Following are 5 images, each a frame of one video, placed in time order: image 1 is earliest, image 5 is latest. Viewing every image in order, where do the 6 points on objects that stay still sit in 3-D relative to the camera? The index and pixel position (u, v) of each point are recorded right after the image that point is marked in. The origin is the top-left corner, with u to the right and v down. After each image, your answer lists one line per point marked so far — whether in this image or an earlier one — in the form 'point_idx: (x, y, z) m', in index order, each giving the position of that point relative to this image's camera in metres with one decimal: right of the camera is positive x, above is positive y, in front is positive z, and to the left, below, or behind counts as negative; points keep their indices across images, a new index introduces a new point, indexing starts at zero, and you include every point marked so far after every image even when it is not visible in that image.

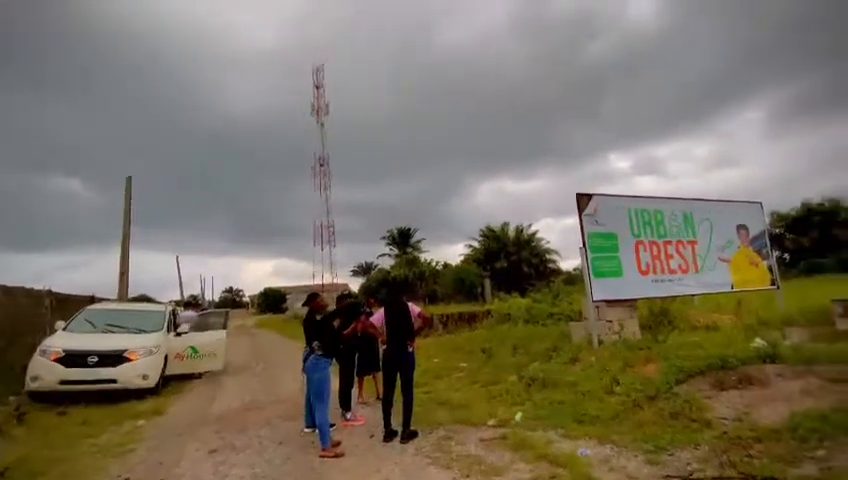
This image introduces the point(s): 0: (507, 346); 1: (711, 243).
0: (+2.4, -3.0, +11.2) m
1: (+8.1, -0.1, +11.2) m
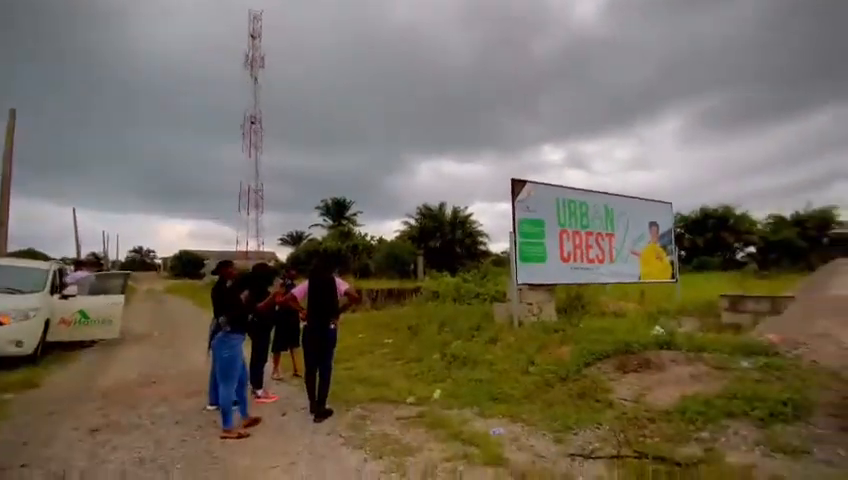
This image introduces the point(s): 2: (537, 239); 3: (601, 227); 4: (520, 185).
0: (+0.3, -2.4, +11.3) m
1: (+6.2, +0.1, +12.0) m
2: (+3.0, 0.0, +10.2) m
3: (+5.2, +0.4, +11.5) m
4: (+2.5, +1.4, +10.1) m
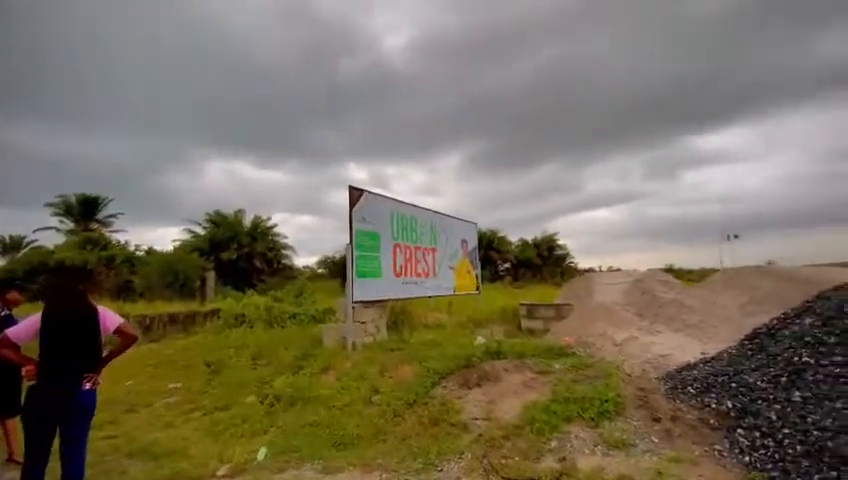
0: (-4.2, -2.7, +9.1) m
1: (+0.7, -0.4, +12.7) m
2: (-1.3, -0.3, +9.6) m
3: (0.0, -0.1, +11.7) m
4: (-1.6, +1.1, +9.2) m
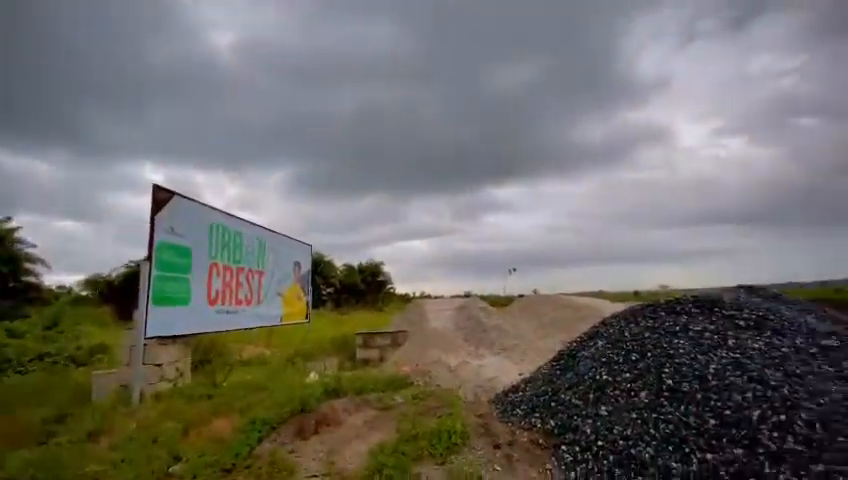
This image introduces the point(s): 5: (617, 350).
0: (-7.2, -2.7, +5.7) m
1: (-4.3, -1.0, +11.2) m
2: (-4.7, -0.6, +7.6) m
3: (-4.4, -0.6, +10.1) m
4: (-4.8, +0.8, +7.2) m
5: (+3.2, -1.8, +6.6) m
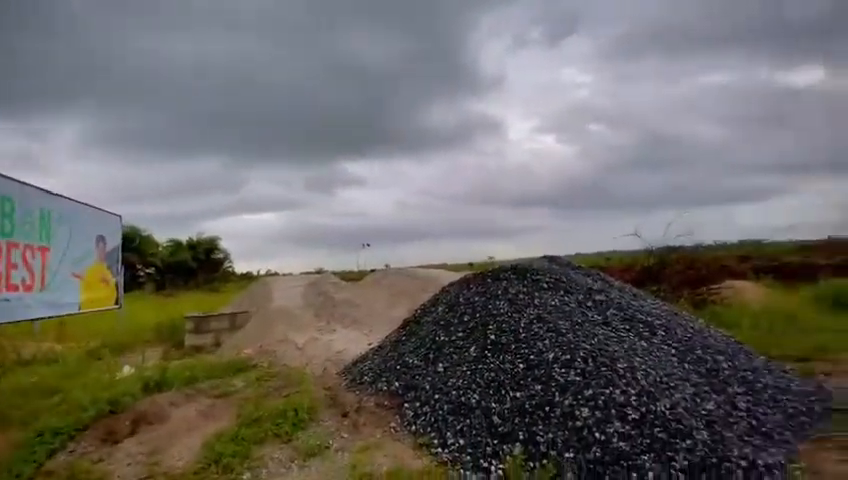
0: (-8.9, -2.3, +2.9) m
1: (-8.1, -0.3, +8.9) m
2: (-7.1, -0.1, +5.4) m
3: (-7.8, +0.1, +7.8) m
4: (-7.1, +1.3, +4.9) m
5: (+0.5, -1.4, +7.3) m
